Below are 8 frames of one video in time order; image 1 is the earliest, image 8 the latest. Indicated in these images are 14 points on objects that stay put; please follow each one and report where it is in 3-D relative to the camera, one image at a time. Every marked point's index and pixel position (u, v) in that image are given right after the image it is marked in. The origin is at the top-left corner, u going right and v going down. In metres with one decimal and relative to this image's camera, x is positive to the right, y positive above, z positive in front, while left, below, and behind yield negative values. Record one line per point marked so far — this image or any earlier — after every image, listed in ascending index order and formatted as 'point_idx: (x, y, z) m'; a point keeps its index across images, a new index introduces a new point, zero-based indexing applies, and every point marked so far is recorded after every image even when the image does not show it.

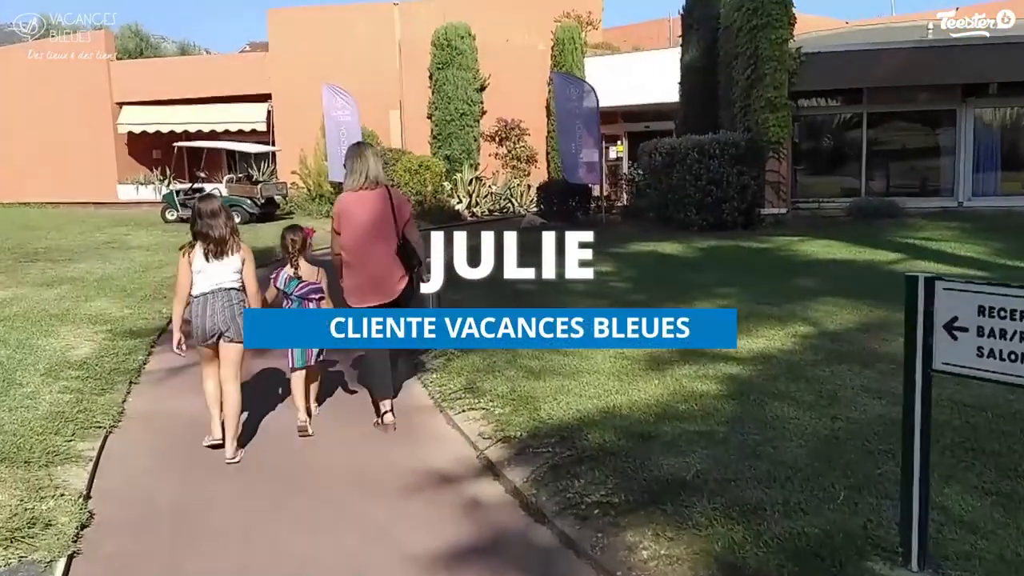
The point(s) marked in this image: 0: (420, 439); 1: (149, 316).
0: (-0.6, -1.0, +5.3) m
1: (-4.2, -0.3, +8.8) m
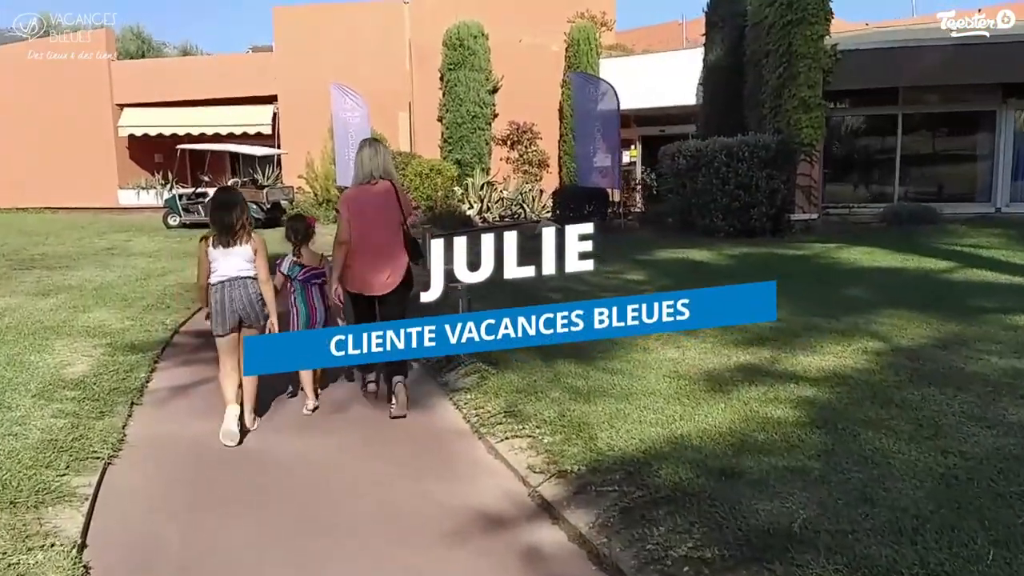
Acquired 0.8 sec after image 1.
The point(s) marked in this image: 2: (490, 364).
0: (-0.3, -1.1, +4.7) m
1: (-3.9, -0.4, +8.2) m
2: (-0.2, -0.6, +6.5) m
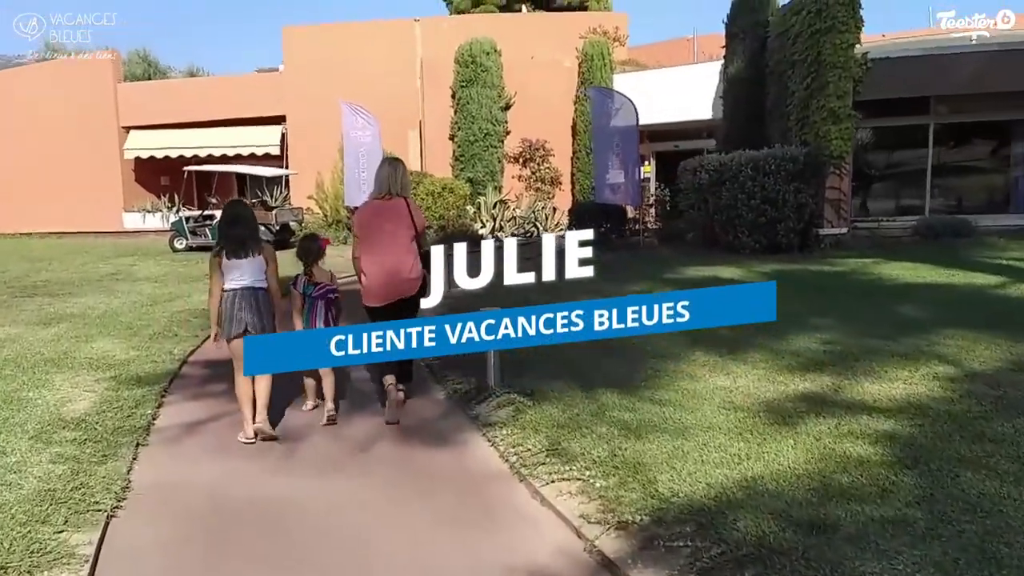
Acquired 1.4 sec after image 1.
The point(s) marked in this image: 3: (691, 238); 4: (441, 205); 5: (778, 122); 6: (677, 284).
0: (0.0, -1.3, +4.2) m
1: (-3.6, -0.7, +7.7) m
2: (+0.1, -0.8, +6.0) m
3: (+3.5, +1.0, +15.1) m
4: (-1.8, +2.1, +19.3) m
5: (+5.3, +3.4, +15.1) m
6: (+2.2, +0.1, +10.2) m
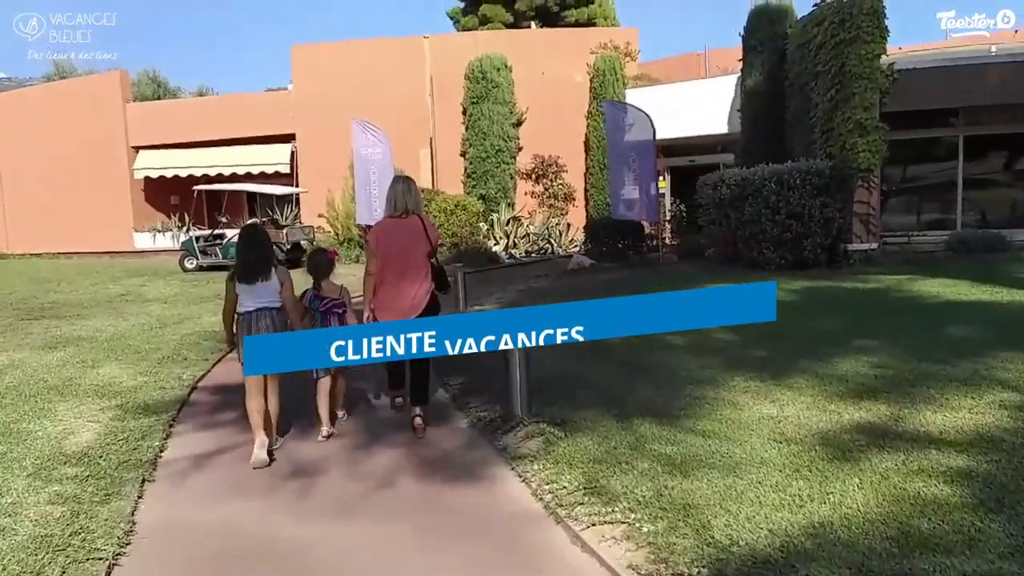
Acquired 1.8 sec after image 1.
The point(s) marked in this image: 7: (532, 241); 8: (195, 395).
0: (+0.2, -1.4, +3.8) m
1: (-3.3, -0.9, +7.4) m
2: (+0.3, -1.0, +5.6) m
3: (+3.8, +0.6, +14.7) m
4: (-1.4, +1.7, +19.0) m
5: (+5.6, +3.0, +14.7) m
6: (+2.5, -0.2, +9.9) m
7: (+0.5, +1.2, +20.0) m
8: (-3.0, -1.0, +7.3) m
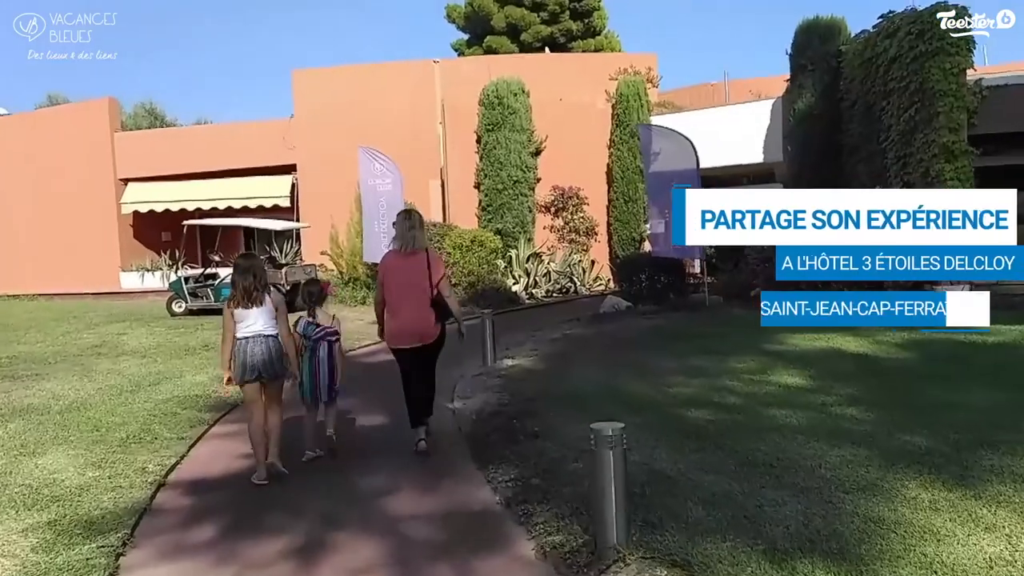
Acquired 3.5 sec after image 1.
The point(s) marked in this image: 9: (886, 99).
0: (+0.7, -1.7, +2.0) m
1: (-2.8, -1.4, +5.6) m
2: (+0.8, -1.4, +3.8) m
3: (+4.3, -0.1, +13.0) m
4: (-1.0, +0.7, +17.3) m
5: (+6.1, +2.2, +13.1) m
6: (+3.0, -0.8, +8.1) m
7: (+1.0, +0.2, +18.3) m
8: (-2.5, -1.5, +5.5) m
9: (+6.3, +3.1, +12.6) m
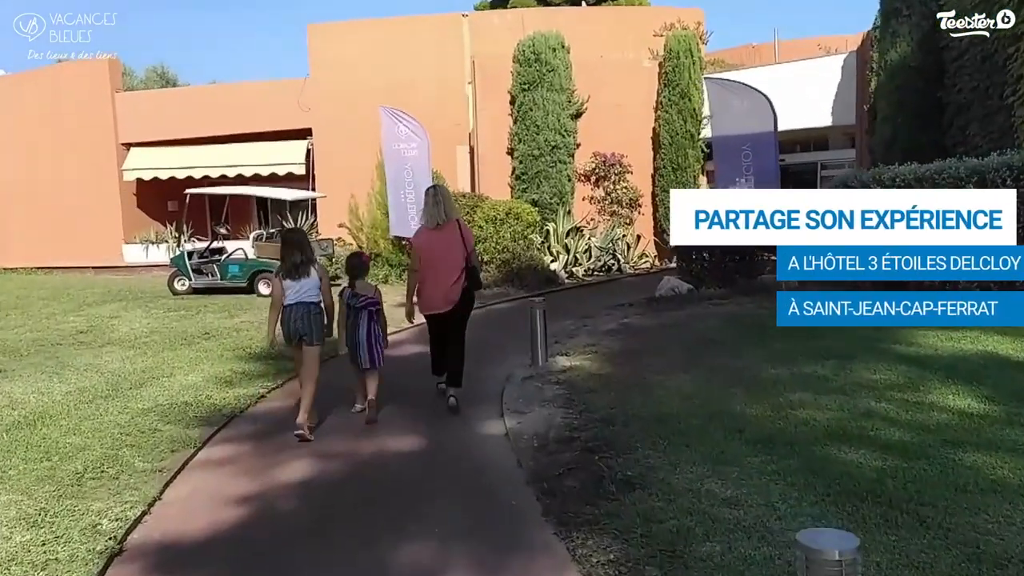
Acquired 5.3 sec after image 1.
0: (+1.1, -1.8, +0.3) m
1: (-2.3, -1.4, +4.0) m
2: (+1.3, -1.4, +2.1) m
3: (+5.0, +0.1, +11.1) m
4: (-0.2, +1.1, +15.5) m
5: (+6.8, +2.5, +11.1) m
6: (+3.5, -0.7, +6.3) m
7: (+1.8, +0.7, +16.5) m
8: (-2.0, -1.5, +3.8) m
9: (+7.0, +3.4, +10.6) m
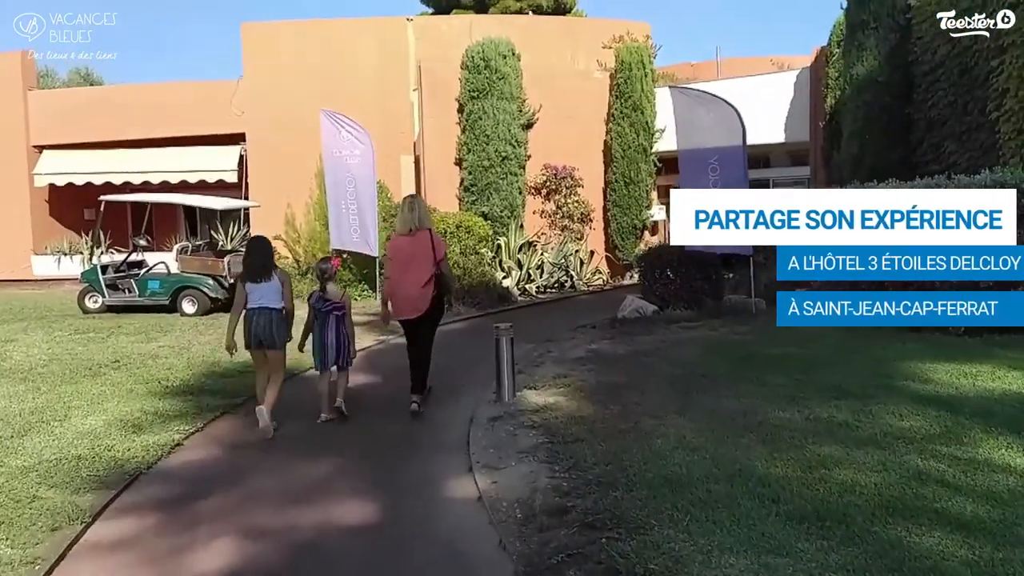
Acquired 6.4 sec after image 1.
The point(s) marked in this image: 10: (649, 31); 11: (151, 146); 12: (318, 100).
0: (+1.4, -2.0, -0.7) m
1: (-2.3, -1.6, +2.7) m
2: (+1.4, -1.6, +1.1) m
3: (+4.4, -0.2, +10.4) m
4: (-1.1, +0.8, +14.4) m
5: (+6.2, +2.2, +10.6) m
6: (+3.4, -0.9, +5.5) m
7: (+0.8, +0.3, +15.5) m
8: (-2.0, -1.6, +2.6) m
9: (+6.5, +3.1, +10.1) m
10: (+3.5, +6.3, +18.8) m
11: (-8.7, +3.4, +18.5) m
12: (-4.2, +4.2, +16.9) m
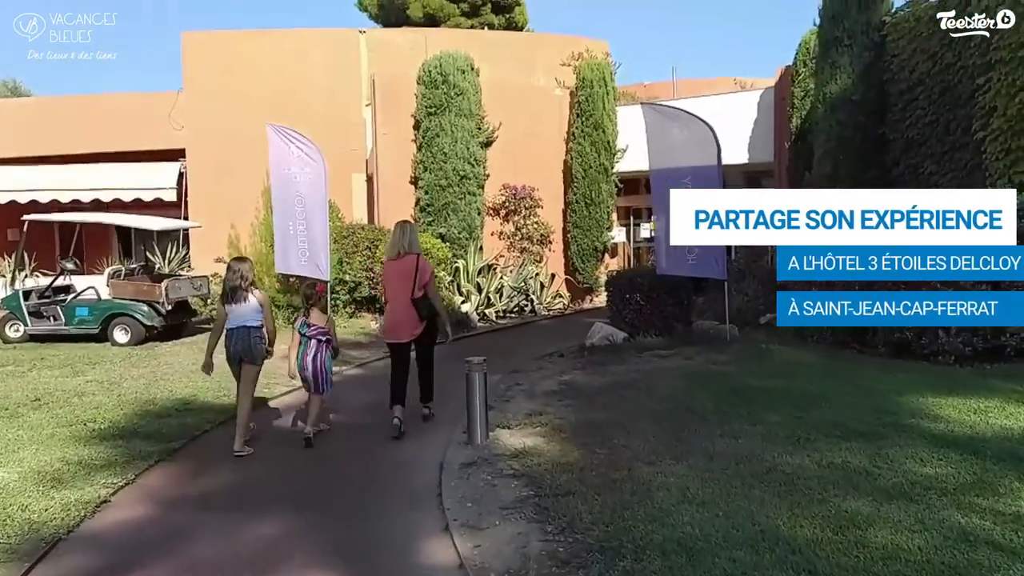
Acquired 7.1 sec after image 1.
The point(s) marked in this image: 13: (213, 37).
0: (+1.7, -2.0, -1.3) m
1: (-2.2, -1.7, +1.9) m
2: (+1.6, -1.7, +0.5) m
3: (+4.0, -0.5, +10.1) m
4: (-1.8, +0.3, +13.7) m
5: (+5.8, +1.8, +10.4) m
6: (+3.2, -1.1, +5.1) m
7: (0.0, -0.2, +14.9) m
8: (-1.9, -1.8, +1.8) m
9: (+6.0, +2.7, +10.0) m
10: (+2.5, +5.8, +18.6) m
11: (-9.7, +2.8, +17.3) m
12: (-5.1, +3.6, +16.1) m
13: (-6.2, +5.3, +16.0) m
